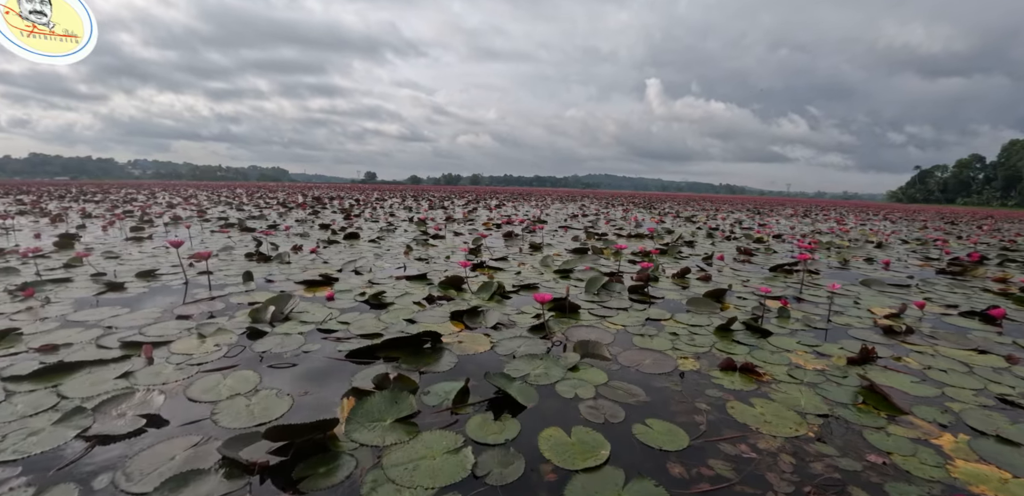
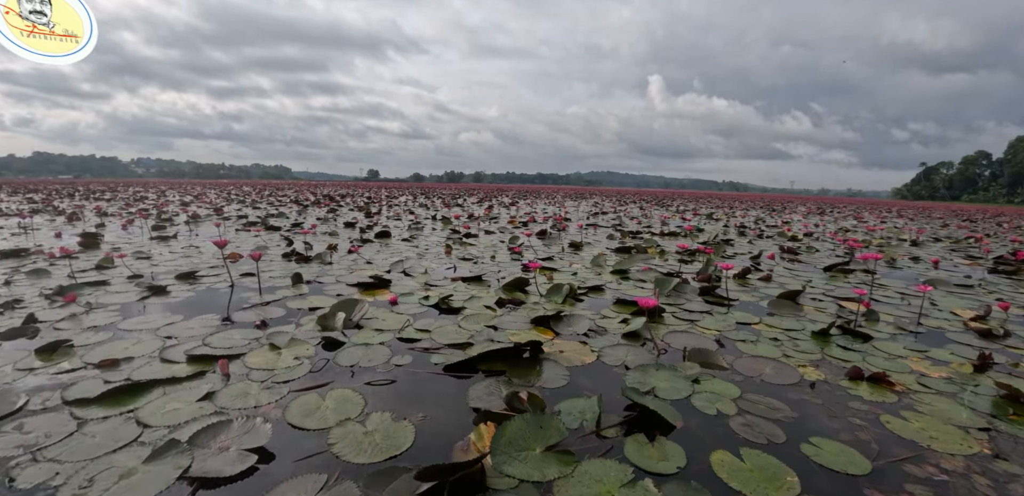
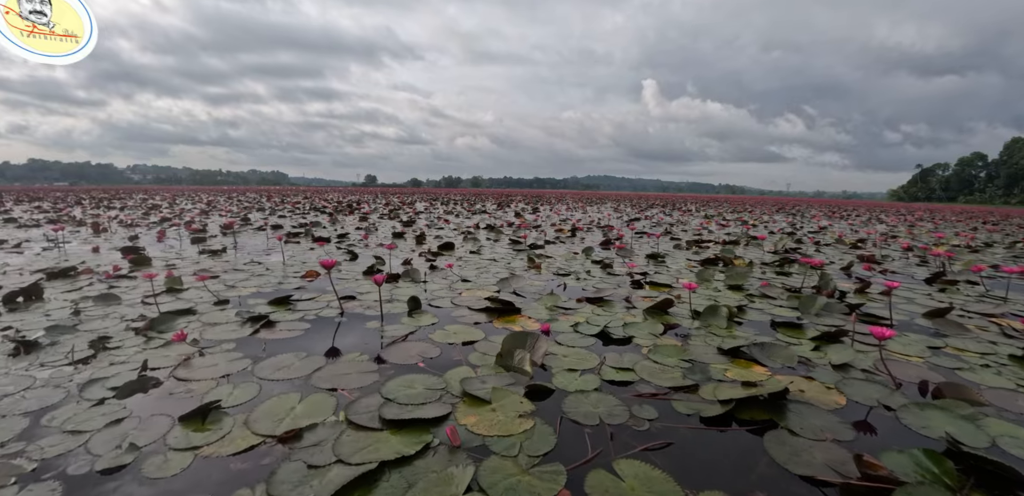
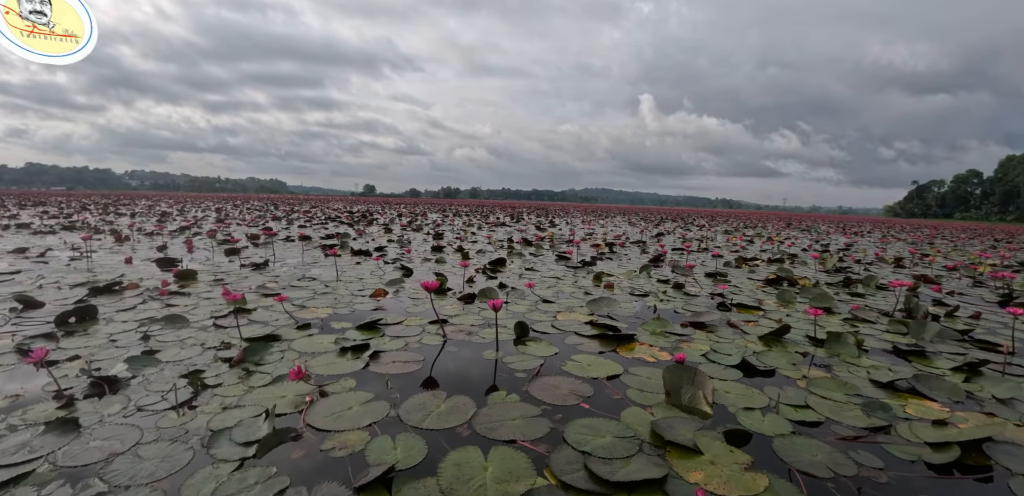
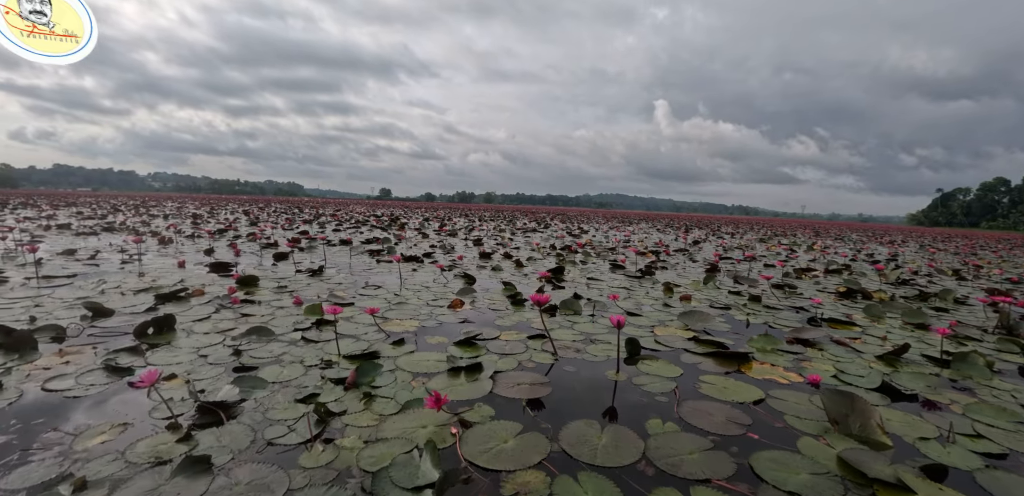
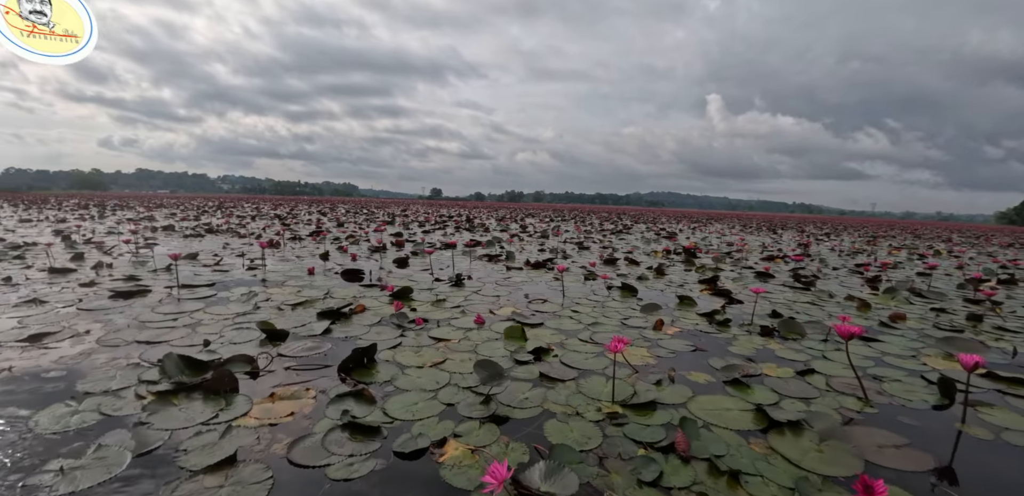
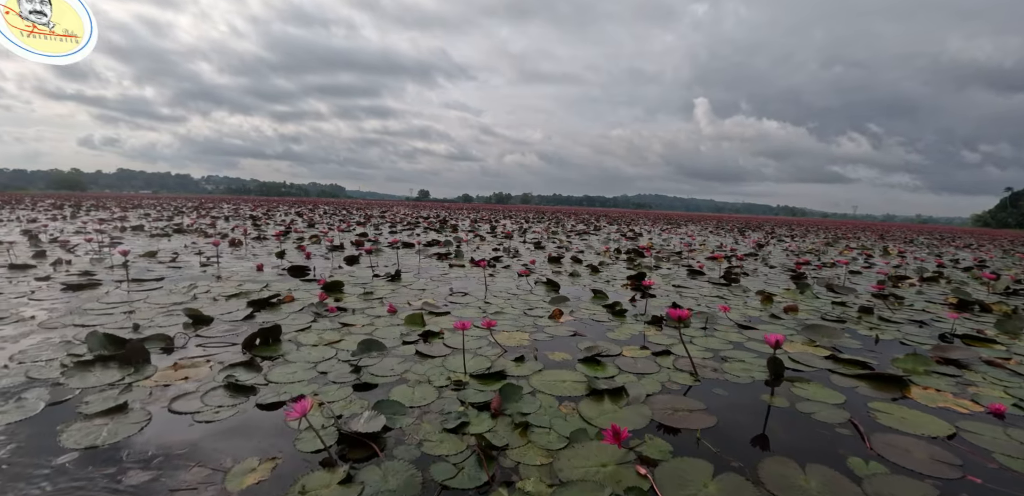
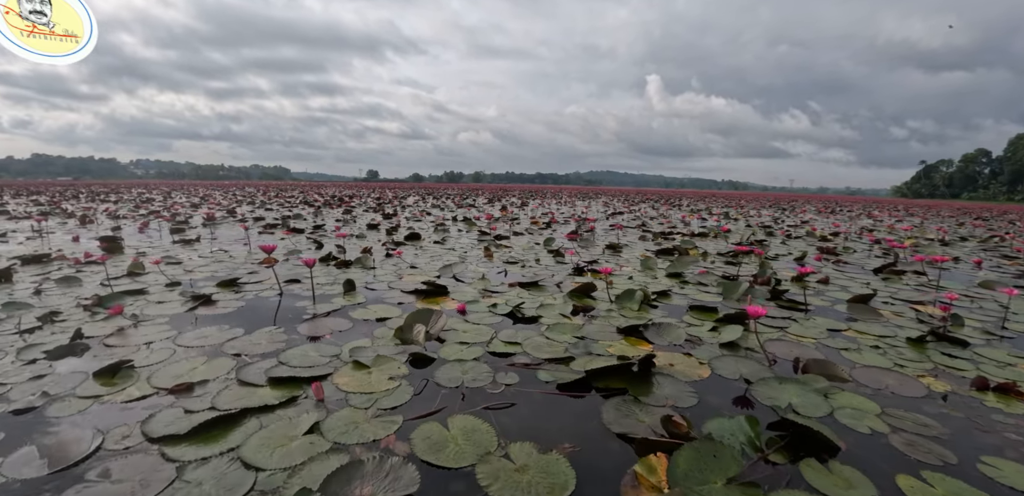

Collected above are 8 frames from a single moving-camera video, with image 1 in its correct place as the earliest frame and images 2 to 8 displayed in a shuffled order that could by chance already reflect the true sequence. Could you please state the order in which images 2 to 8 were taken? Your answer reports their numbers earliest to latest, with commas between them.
2, 8, 3, 4, 5, 7, 6
